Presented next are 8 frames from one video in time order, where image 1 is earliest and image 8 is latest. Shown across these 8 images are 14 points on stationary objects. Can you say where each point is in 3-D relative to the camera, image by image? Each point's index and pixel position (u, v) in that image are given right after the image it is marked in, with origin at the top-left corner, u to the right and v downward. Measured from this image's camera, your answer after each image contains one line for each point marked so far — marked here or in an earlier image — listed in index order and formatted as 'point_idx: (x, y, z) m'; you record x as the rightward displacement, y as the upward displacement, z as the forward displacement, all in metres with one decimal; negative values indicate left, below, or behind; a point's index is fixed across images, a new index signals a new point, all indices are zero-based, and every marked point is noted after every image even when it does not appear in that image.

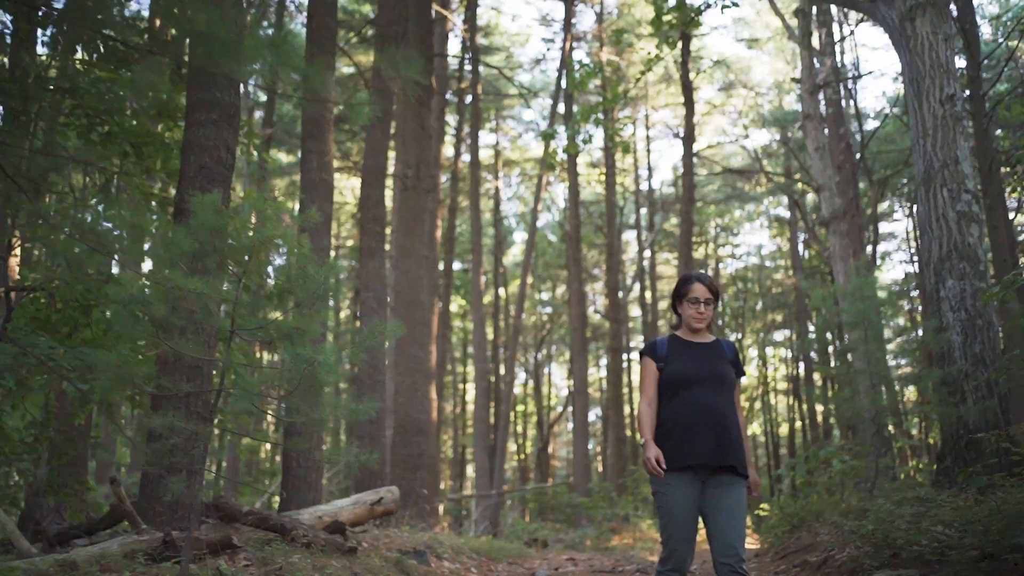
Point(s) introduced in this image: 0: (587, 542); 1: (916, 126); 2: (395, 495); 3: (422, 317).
0: (+1.2, -4.1, +13.9) m
1: (+3.5, +1.4, +7.5) m
2: (-1.0, -1.9, +7.9) m
3: (-1.1, -0.4, +11.0) m
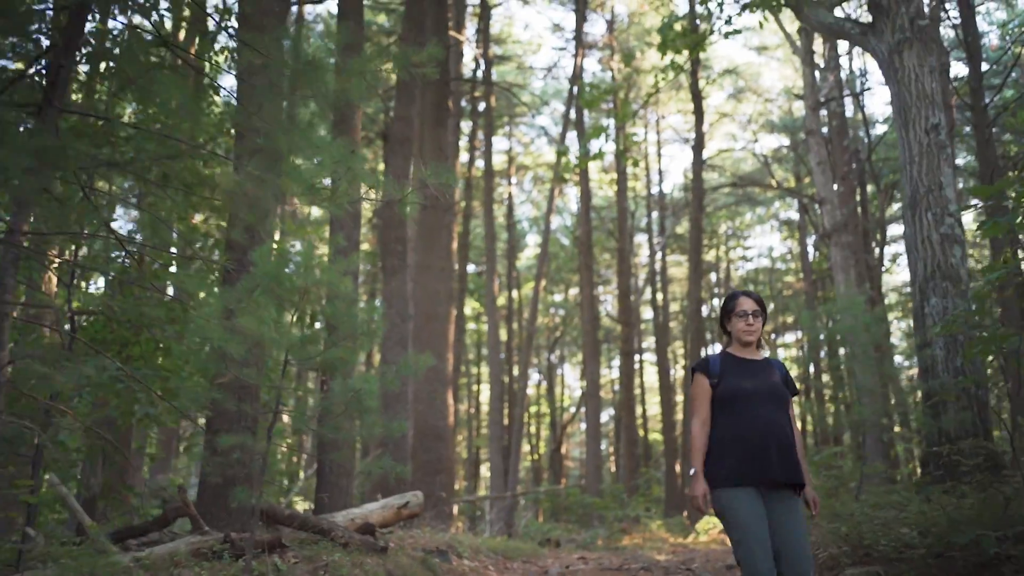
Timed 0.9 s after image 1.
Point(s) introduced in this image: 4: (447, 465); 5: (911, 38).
0: (+1.4, -4.2, +14.4) m
1: (+3.6, +1.3, +8.0) m
2: (-0.9, -2.0, +8.5) m
3: (-0.9, -0.5, +11.6) m
4: (-0.8, -2.3, +11.3) m
5: (+3.7, +2.3, +8.0) m
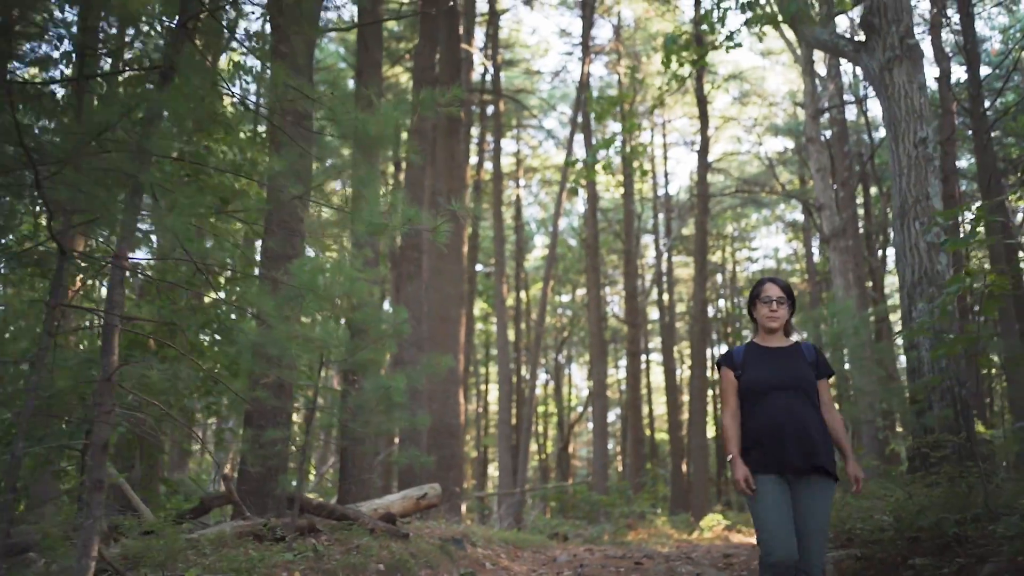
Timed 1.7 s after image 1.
0: (+1.6, -4.3, +14.9) m
1: (+3.7, +1.2, +8.4) m
2: (-0.8, -2.1, +9.0) m
3: (-0.8, -0.6, +12.1) m
4: (-0.7, -2.4, +11.8) m
5: (+3.8, +2.3, +8.4) m
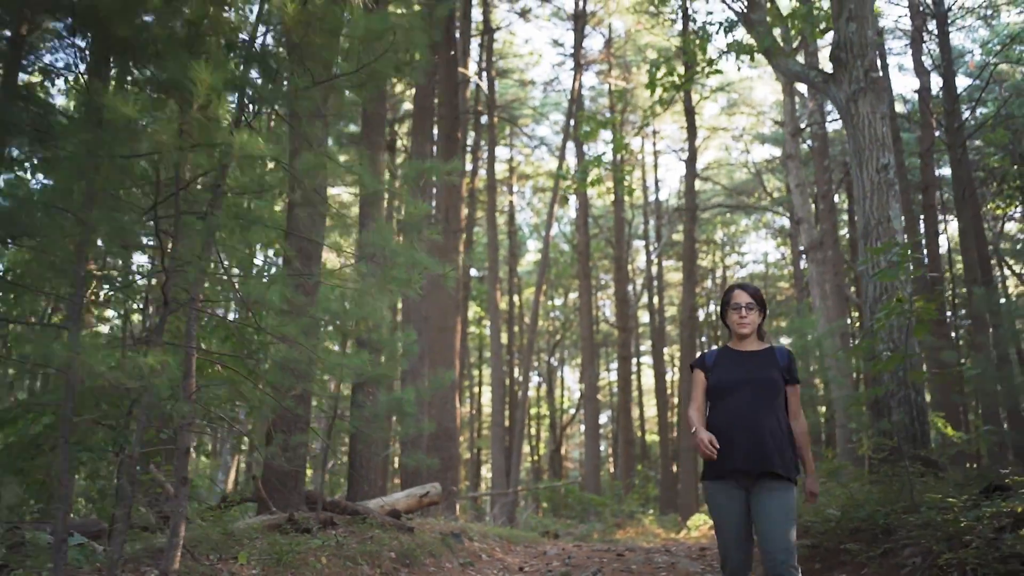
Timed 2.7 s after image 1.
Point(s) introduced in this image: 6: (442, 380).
0: (+1.5, -4.4, +15.5) m
1: (+3.7, +1.1, +9.1) m
2: (-0.8, -2.2, +9.7) m
3: (-0.9, -0.7, +12.7) m
4: (-0.8, -2.5, +12.5) m
5: (+3.7, +2.1, +9.1) m
6: (-0.7, -0.9, +8.7) m
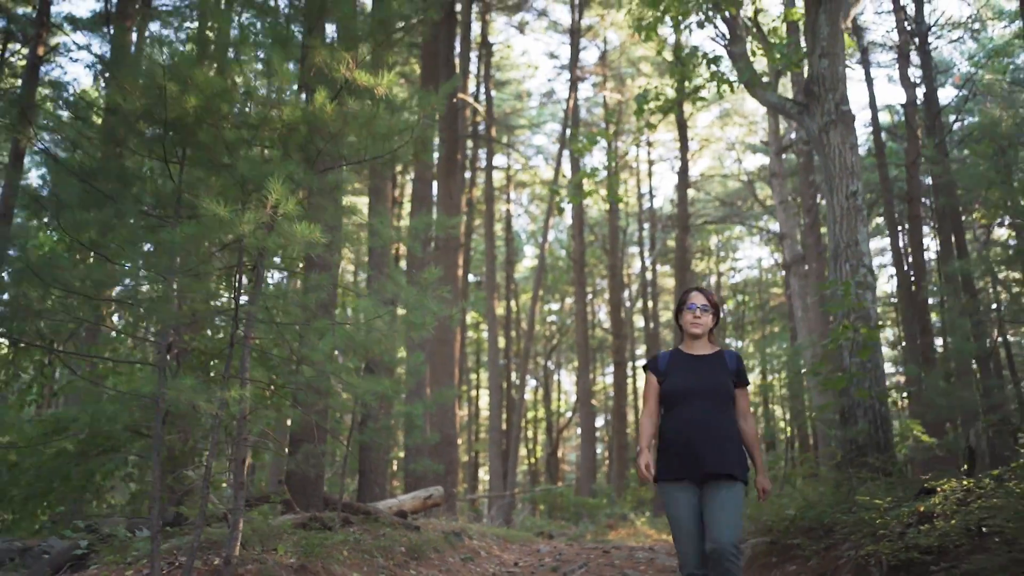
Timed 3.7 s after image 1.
0: (+1.4, -4.6, +16.3) m
1: (+3.6, +0.9, +9.9) m
2: (-0.9, -2.4, +10.4) m
3: (-1.0, -0.9, +13.5) m
4: (-0.8, -2.7, +13.2) m
5: (+3.7, +1.9, +9.9) m
6: (-0.7, -1.1, +9.5) m
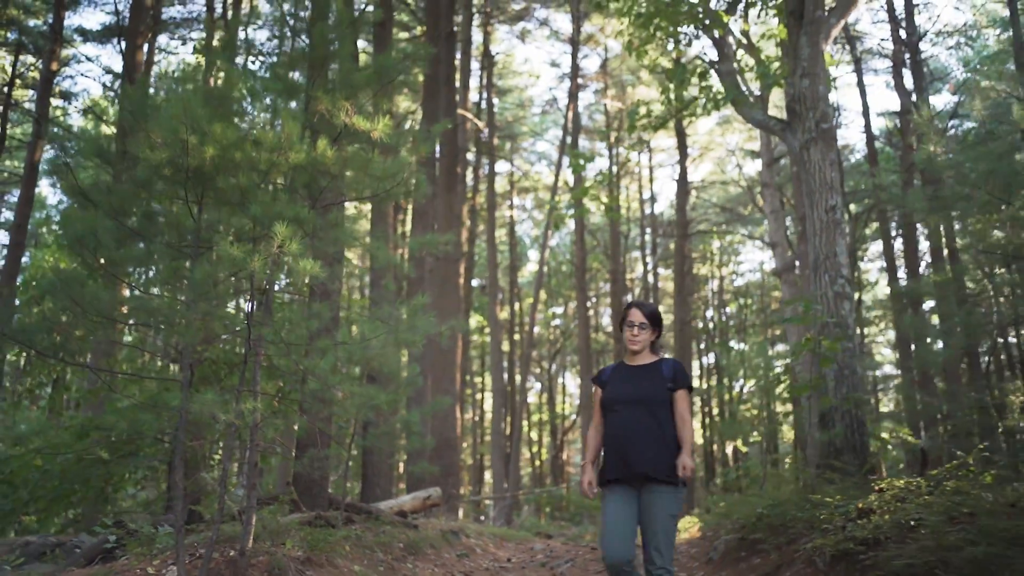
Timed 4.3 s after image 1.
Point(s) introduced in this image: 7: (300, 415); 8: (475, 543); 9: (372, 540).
0: (+1.4, -4.8, +16.7) m
1: (+3.6, +0.7, +10.4) m
2: (-0.9, -2.6, +10.9) m
3: (-1.0, -1.1, +14.0) m
4: (-0.9, -2.8, +13.7) m
5: (+3.6, +1.8, +10.4) m
6: (-0.8, -1.3, +9.9) m
7: (-1.7, -1.0, +7.0) m
8: (-0.4, -2.9, +9.8) m
9: (-1.3, -2.3, +7.9) m
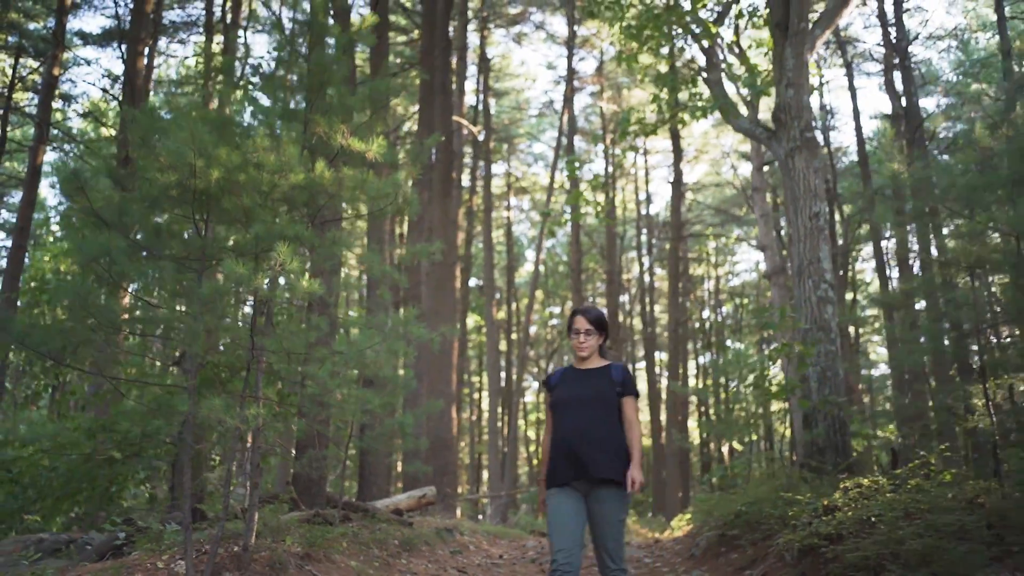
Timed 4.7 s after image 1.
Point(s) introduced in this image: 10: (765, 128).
0: (+1.3, -4.8, +17.0) m
1: (+3.5, +0.7, +10.7) m
2: (-1.0, -2.6, +11.2) m
3: (-1.1, -1.1, +14.2) m
4: (-0.9, -2.9, +14.0) m
5: (+3.5, +1.7, +10.6) m
6: (-0.9, -1.3, +10.2) m
7: (-1.8, -1.1, +7.2) m
8: (-0.5, -3.0, +10.1) m
9: (-1.4, -2.4, +8.2) m
10: (+3.3, +2.1, +11.3) m
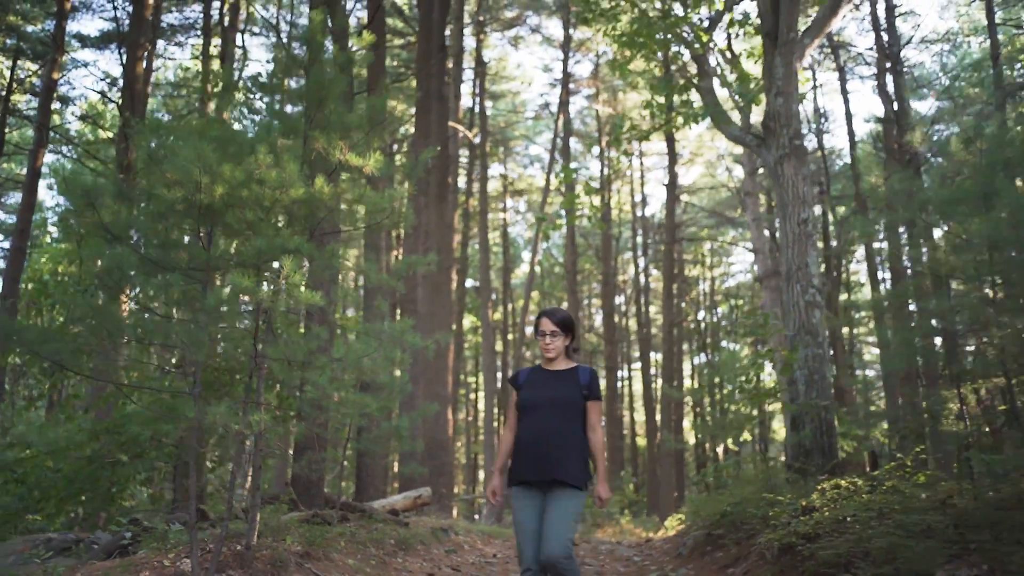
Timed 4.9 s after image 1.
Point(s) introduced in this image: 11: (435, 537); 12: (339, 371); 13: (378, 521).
0: (+1.2, -4.9, +17.2) m
1: (+3.4, +0.6, +10.9) m
2: (-1.1, -2.7, +11.4) m
3: (-1.2, -1.2, +14.4) m
4: (-1.0, -3.0, +14.2) m
5: (+3.5, +1.7, +10.9) m
6: (-0.9, -1.4, +10.4) m
7: (-1.8, -1.1, +7.4) m
8: (-0.6, -3.0, +10.3) m
9: (-1.4, -2.4, +8.4) m
10: (+3.2, +2.0, +11.5) m
11: (-0.8, -2.8, +9.5) m
12: (-1.5, -0.7, +7.4) m
13: (-1.4, -2.5, +9.2) m
